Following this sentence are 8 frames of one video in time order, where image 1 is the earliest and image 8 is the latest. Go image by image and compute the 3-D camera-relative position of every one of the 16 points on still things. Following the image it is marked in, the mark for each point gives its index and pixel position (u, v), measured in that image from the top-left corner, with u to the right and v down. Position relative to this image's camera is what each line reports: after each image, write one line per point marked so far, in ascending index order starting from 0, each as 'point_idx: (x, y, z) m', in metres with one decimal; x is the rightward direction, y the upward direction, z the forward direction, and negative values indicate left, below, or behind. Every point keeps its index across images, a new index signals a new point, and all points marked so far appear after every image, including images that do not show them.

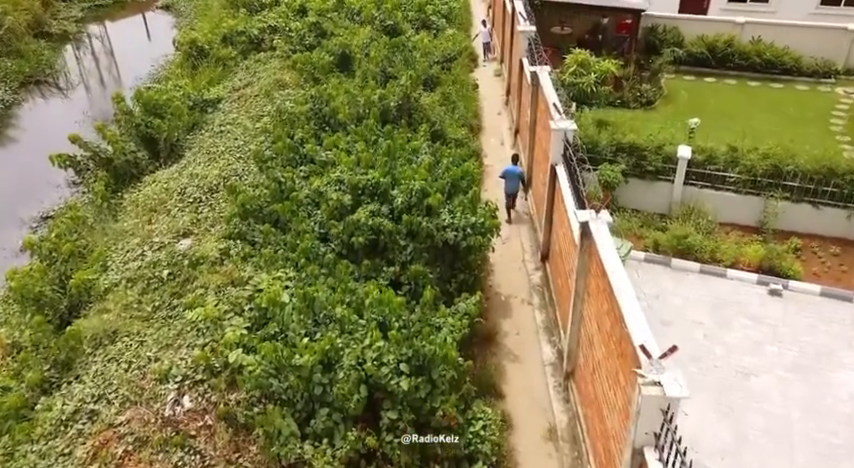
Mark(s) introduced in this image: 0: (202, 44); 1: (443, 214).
0: (-6.0, +5.1, +19.5) m
1: (+0.2, +0.2, +9.2) m
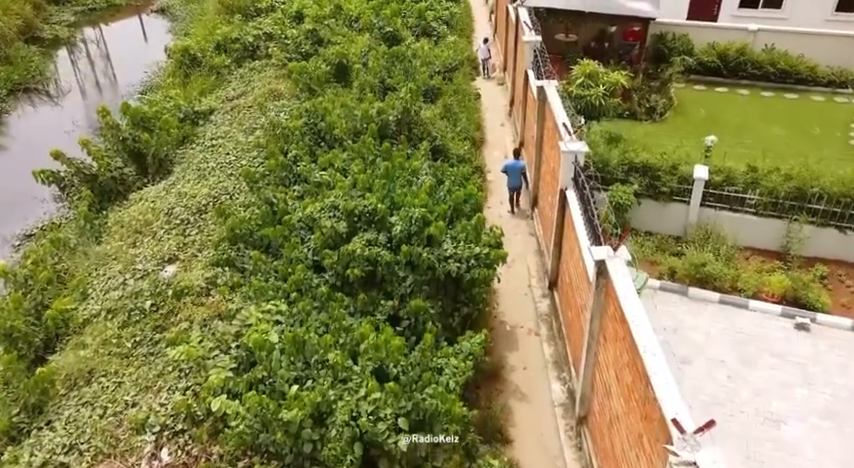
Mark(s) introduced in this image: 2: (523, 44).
0: (-6.0, +4.7, +18.9) m
1: (+0.2, -0.1, +8.6) m
2: (+1.8, +3.5, +13.6) m
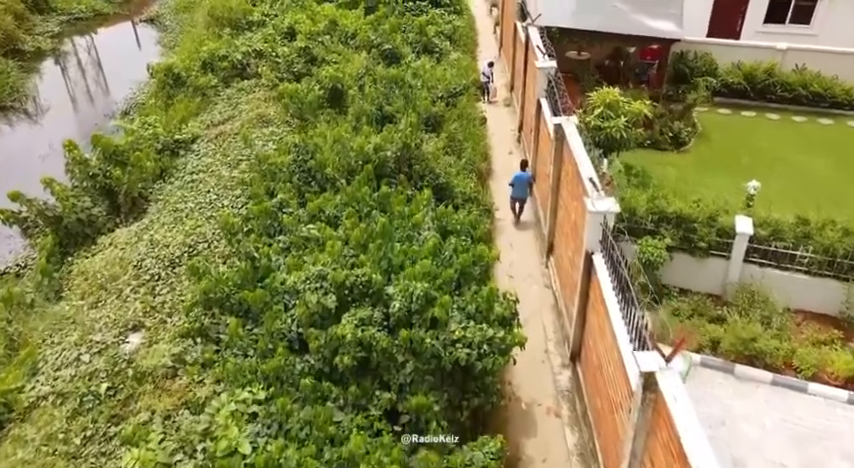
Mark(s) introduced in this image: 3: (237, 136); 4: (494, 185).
0: (-6.0, +3.9, +17.6) m
1: (+0.3, -0.9, +7.2) m
2: (+1.8, +2.8, +12.3) m
3: (-3.8, +1.9, +14.6) m
4: (+1.3, +1.0, +14.0) m
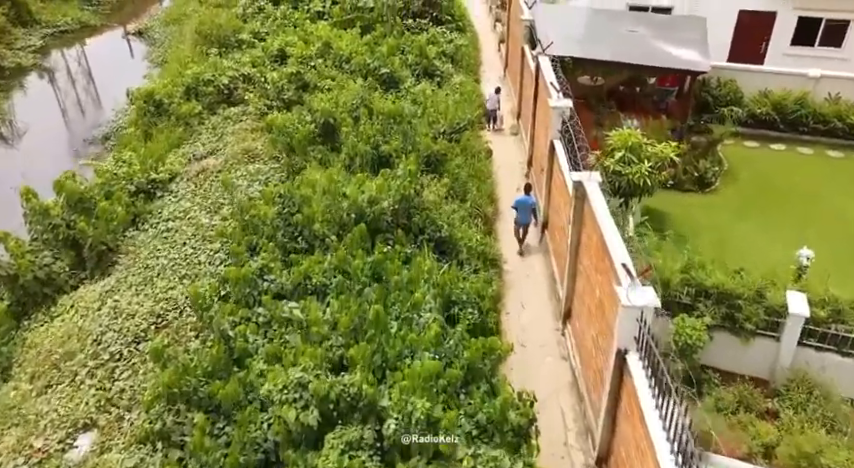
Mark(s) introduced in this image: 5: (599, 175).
0: (-6.0, +3.0, +16.3) m
1: (+0.3, -1.7, +5.9) m
2: (+1.8, +1.9, +11.0) m
3: (-3.8, +1.1, +13.3) m
4: (+1.3, +0.1, +12.7) m
5: (+2.0, +0.7, +8.7) m
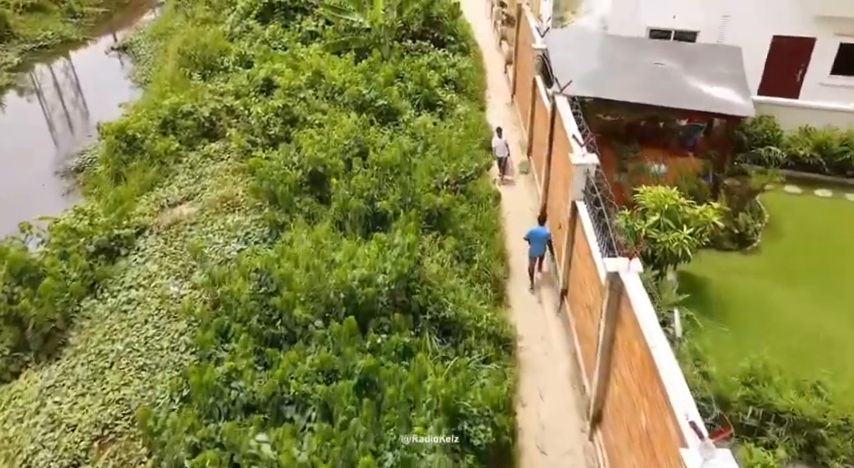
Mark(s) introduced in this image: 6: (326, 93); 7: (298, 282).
0: (-5.9, +2.1, +14.7) m
1: (+0.3, -2.7, +4.4) m
2: (+1.9, +0.9, +9.4) m
3: (-3.7, +0.1, +11.7) m
4: (+1.3, -0.9, +11.1) m
5: (+2.1, -0.3, +7.1) m
6: (-2.1, +2.9, +15.2) m
7: (-1.6, -0.6, +8.7) m
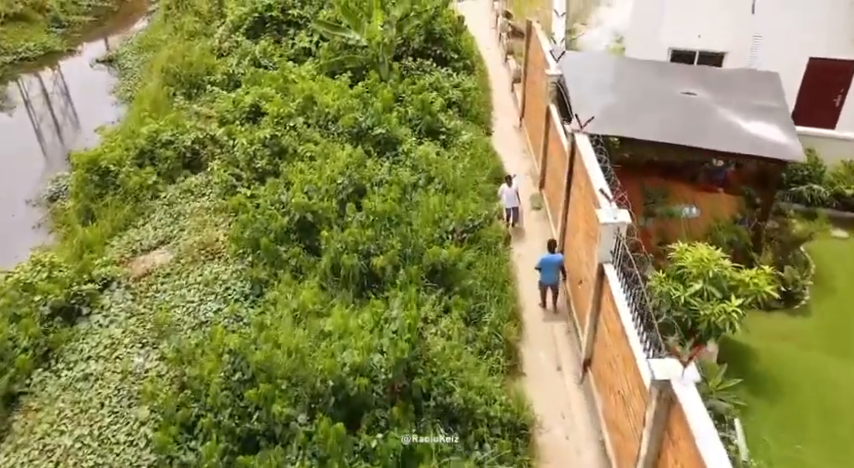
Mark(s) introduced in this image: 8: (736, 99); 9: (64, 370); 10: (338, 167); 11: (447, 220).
0: (-5.9, +1.3, +13.4) m
1: (+0.3, -3.4, +3.0) m
2: (+1.9, +0.1, +8.1) m
3: (-3.7, -0.7, +10.4) m
4: (+1.3, -1.6, +9.8) m
5: (+2.1, -1.0, +5.8) m
6: (-2.1, +2.2, +13.8) m
7: (-1.5, -1.3, +7.3) m
8: (+4.7, +2.1, +11.1) m
9: (-4.4, -1.6, +8.8) m
10: (-1.5, +1.1, +12.1) m
11: (+0.3, +0.3, +11.0) m
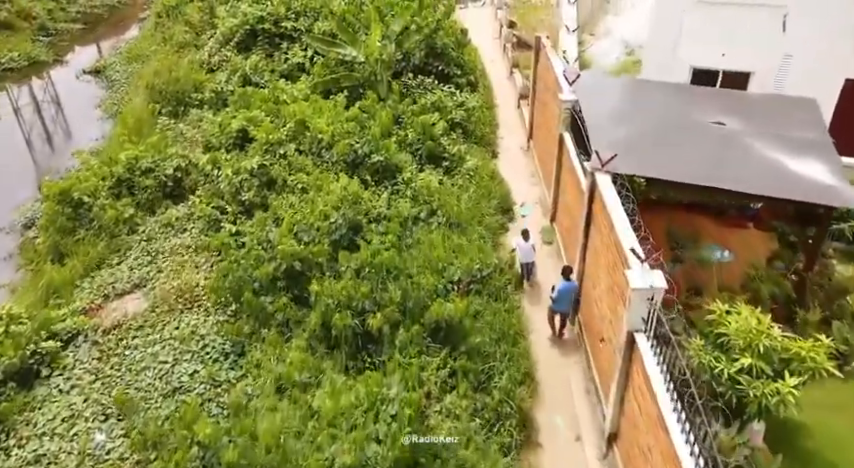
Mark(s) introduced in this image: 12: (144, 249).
0: (-5.8, +0.7, +12.3) m
1: (+0.4, -4.1, +1.9) m
2: (+1.9, -0.5, +7.0) m
3: (-3.7, -1.3, +9.3) m
4: (+1.4, -2.3, +8.7) m
5: (+2.1, -1.6, +4.7) m
6: (-2.0, +1.5, +12.7) m
7: (-1.5, -2.0, +6.2) m
8: (+4.7, +1.4, +10.0) m
9: (-4.4, -2.2, +7.7) m
10: (-1.4, +0.5, +11.0) m
11: (+0.3, -0.4, +9.9) m
12: (-4.4, -0.2, +11.5) m
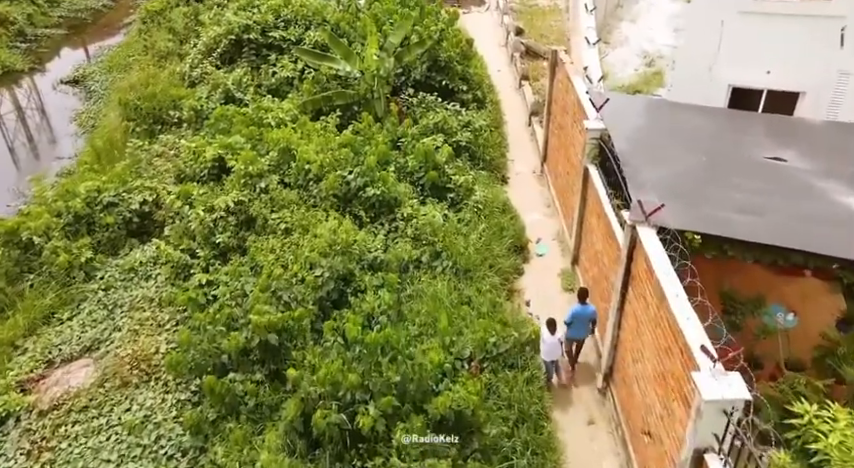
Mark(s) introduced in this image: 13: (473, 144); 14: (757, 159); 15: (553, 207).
0: (-5.8, 0.0, +10.6) m
1: (+0.4, -4.7, +0.2) m
2: (+2.0, -1.1, +5.3) m
3: (-3.6, -2.0, +7.6) m
4: (+1.4, -2.9, +7.0) m
5: (+2.2, -2.3, +3.0) m
6: (-2.0, +0.9, +11.1) m
7: (-1.4, -2.6, +4.6) m
8: (+4.8, +0.8, +8.4) m
9: (-4.3, -2.9, +6.0) m
10: (-1.4, -0.2, +9.3) m
11: (+0.4, -1.0, +8.2) m
12: (-4.4, -0.9, +9.8) m
13: (+0.8, +1.6, +13.4) m
14: (+3.9, +0.9, +8.6) m
15: (+2.2, +0.4, +12.5) m
